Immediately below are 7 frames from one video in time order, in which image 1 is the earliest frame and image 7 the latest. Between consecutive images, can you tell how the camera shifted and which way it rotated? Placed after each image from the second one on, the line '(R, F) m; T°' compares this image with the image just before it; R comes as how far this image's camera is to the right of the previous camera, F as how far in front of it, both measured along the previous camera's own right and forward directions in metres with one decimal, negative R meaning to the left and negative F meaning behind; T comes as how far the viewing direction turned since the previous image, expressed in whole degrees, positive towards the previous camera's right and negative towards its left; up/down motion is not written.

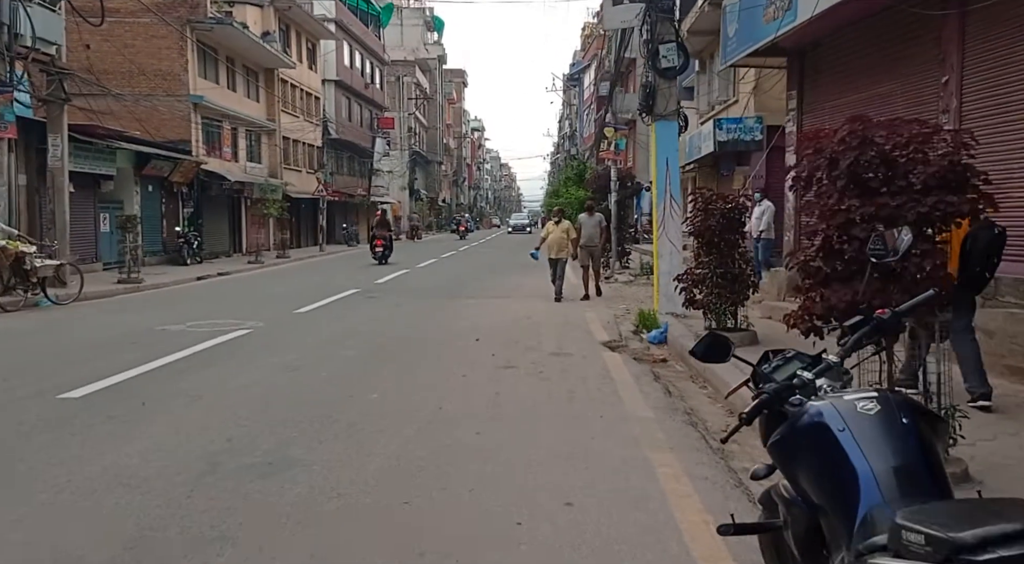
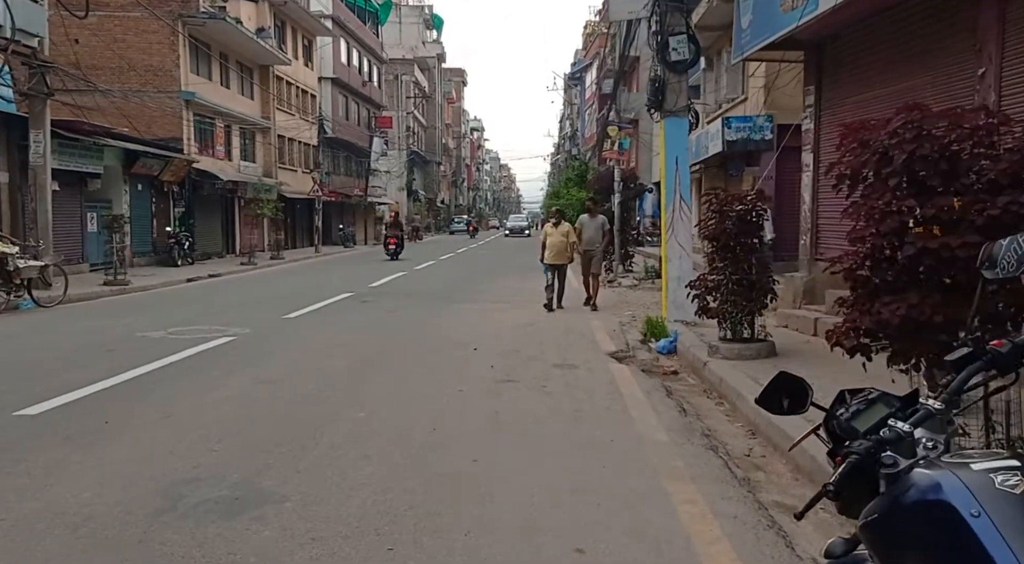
(0.0, +0.7) m; 0°
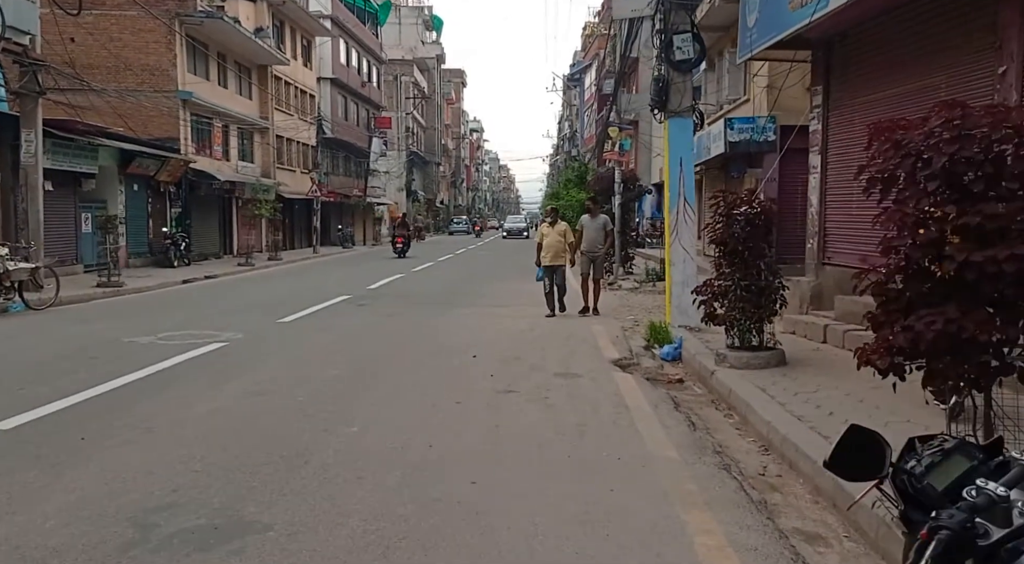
(0.0, +0.3) m; 0°
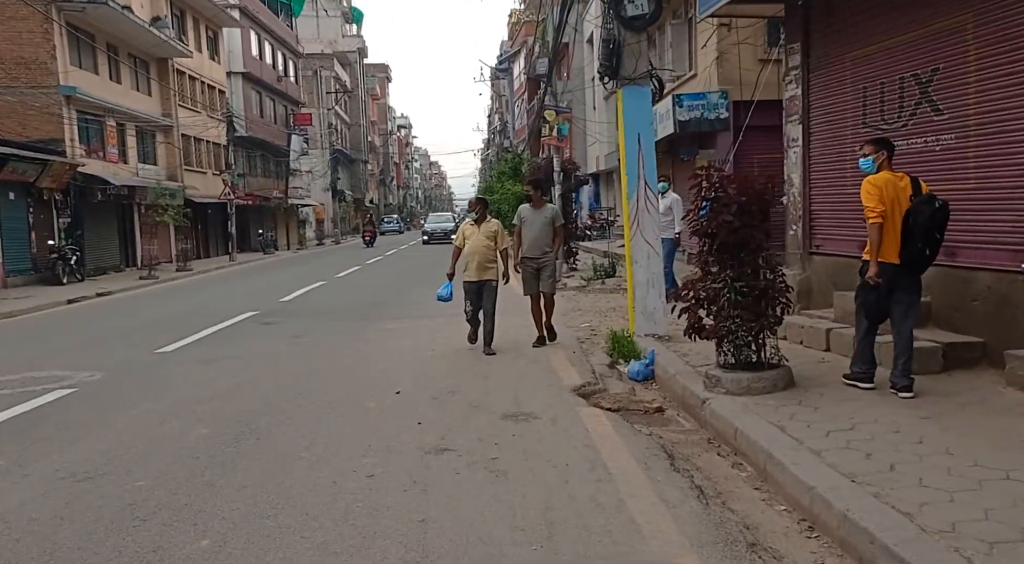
(+0.1, +2.1) m; +4°
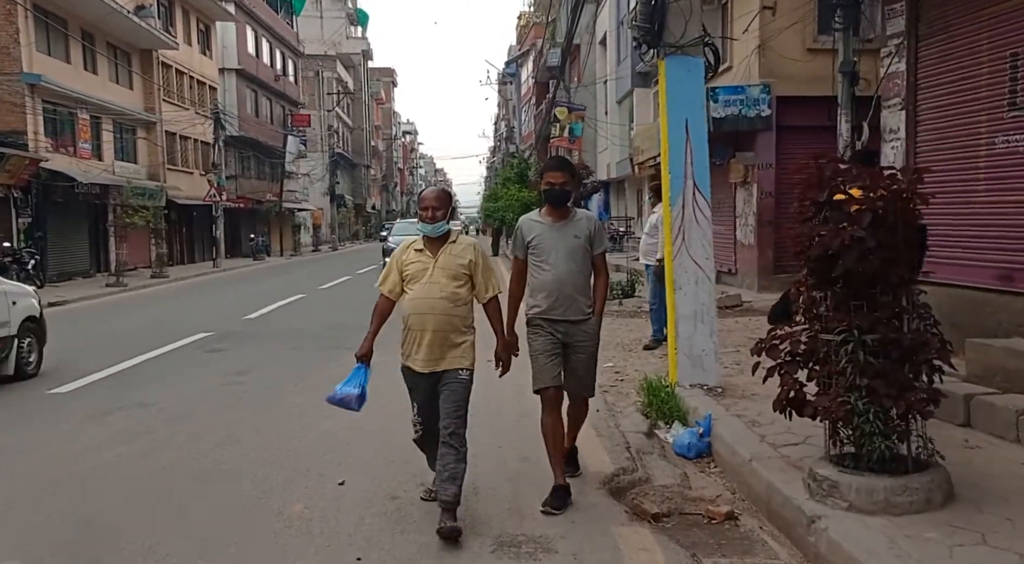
(0.0, +2.5) m; 0°
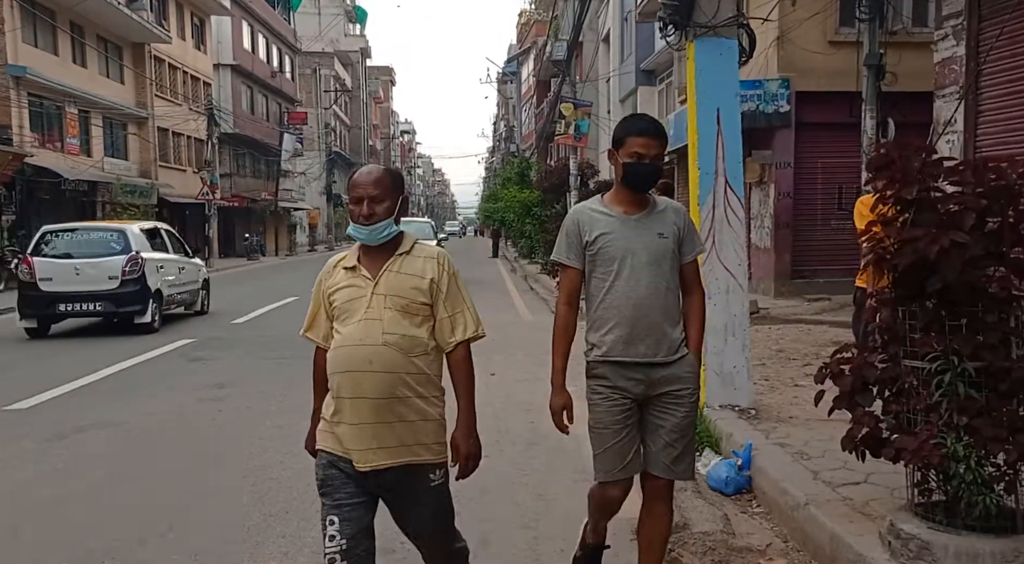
(-0.1, +0.8) m; 0°
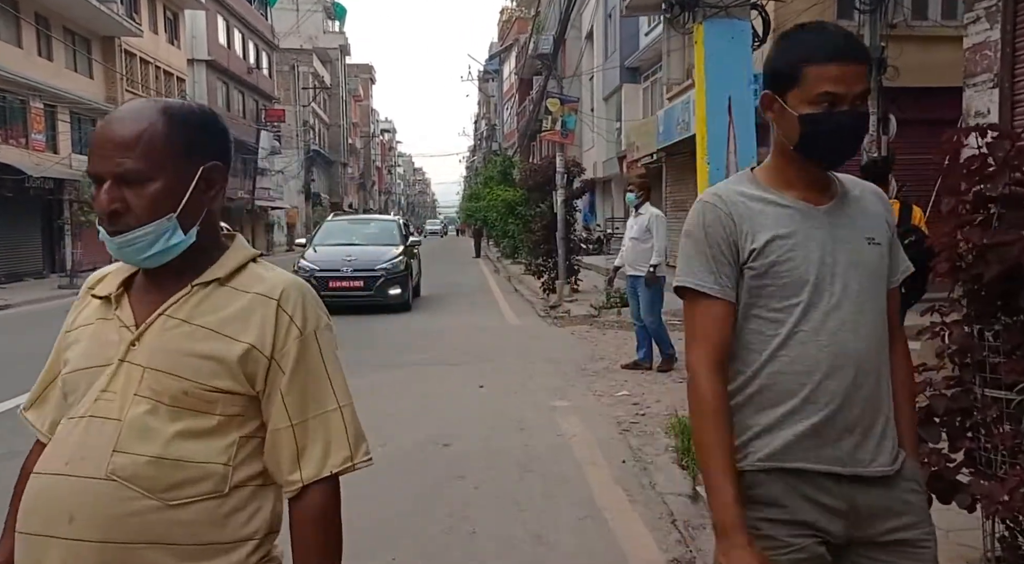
(-0.1, +0.7) m; +1°
